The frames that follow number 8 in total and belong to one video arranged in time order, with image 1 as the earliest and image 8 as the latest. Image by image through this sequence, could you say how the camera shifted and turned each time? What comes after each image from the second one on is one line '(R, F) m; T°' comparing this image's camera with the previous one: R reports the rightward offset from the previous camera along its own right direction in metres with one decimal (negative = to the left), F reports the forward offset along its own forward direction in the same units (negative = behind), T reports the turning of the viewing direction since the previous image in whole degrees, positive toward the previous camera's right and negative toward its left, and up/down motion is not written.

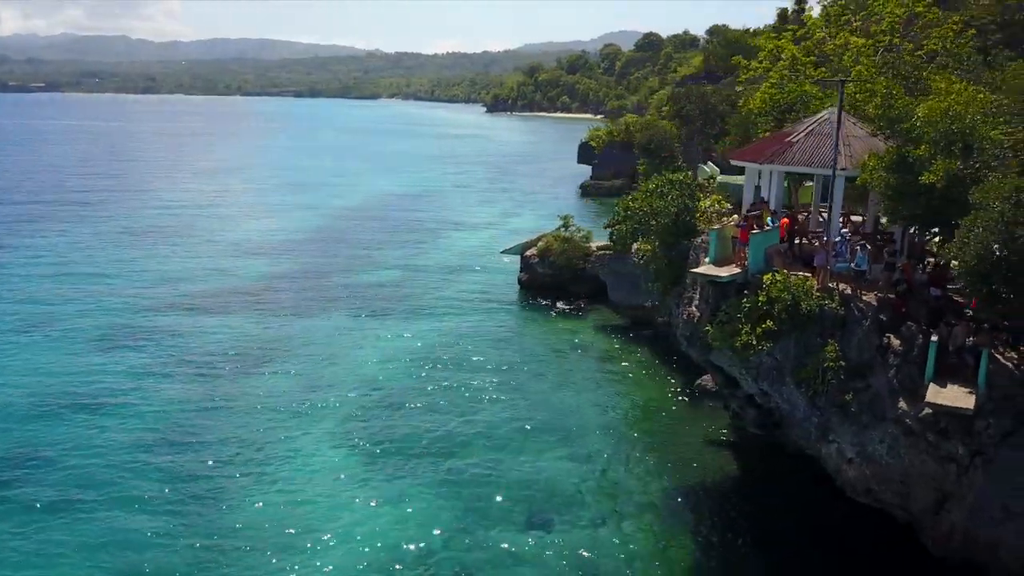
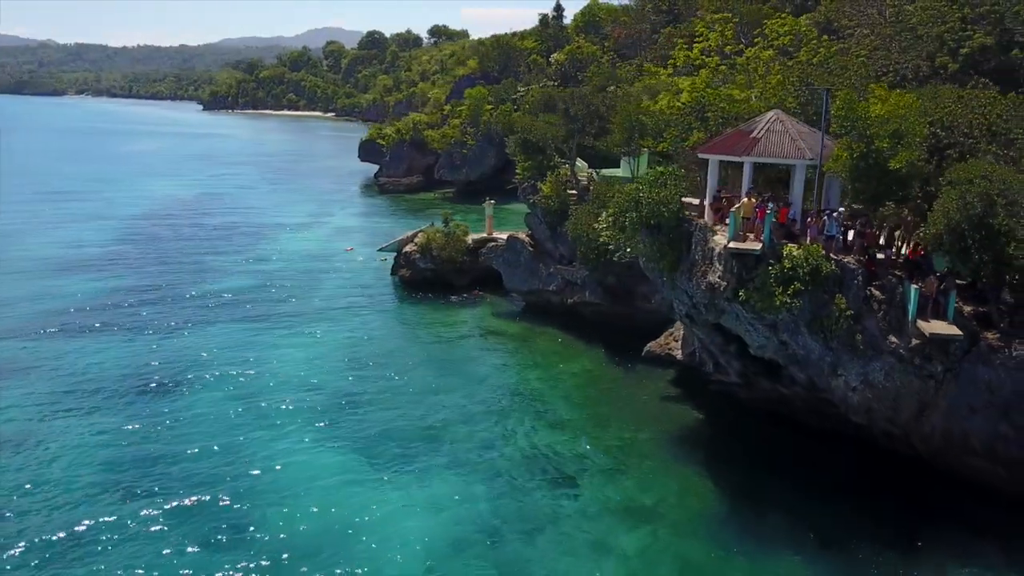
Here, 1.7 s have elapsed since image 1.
(-6.4, -0.5) m; +19°
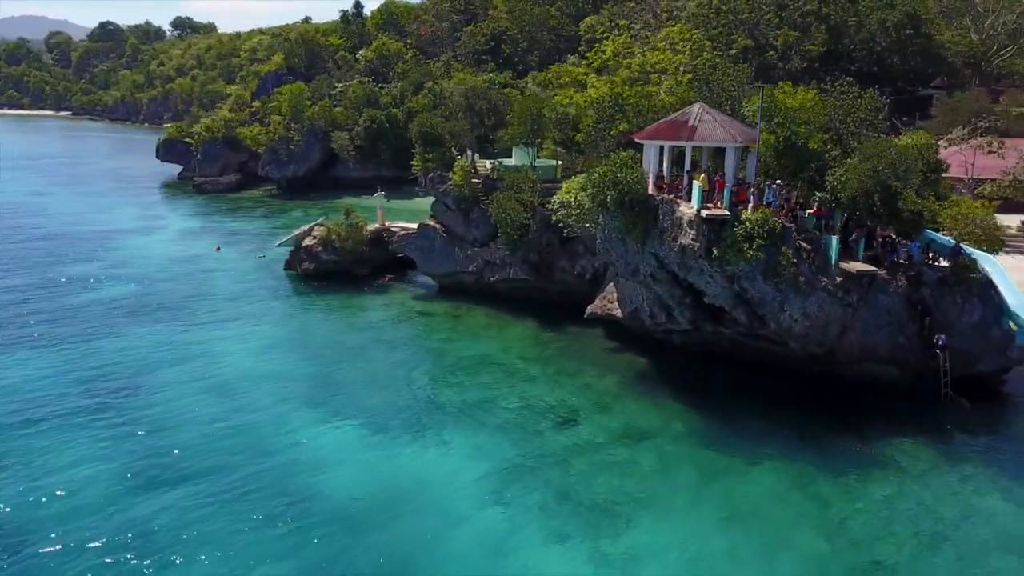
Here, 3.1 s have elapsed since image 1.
(-6.3, -1.9) m; +17°
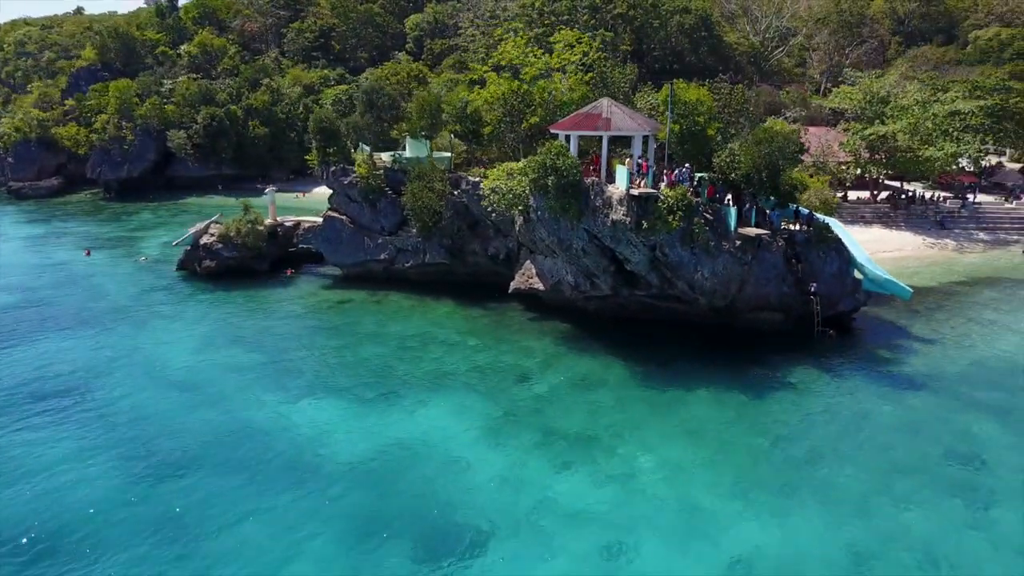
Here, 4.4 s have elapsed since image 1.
(-4.8, -2.1) m; +14°
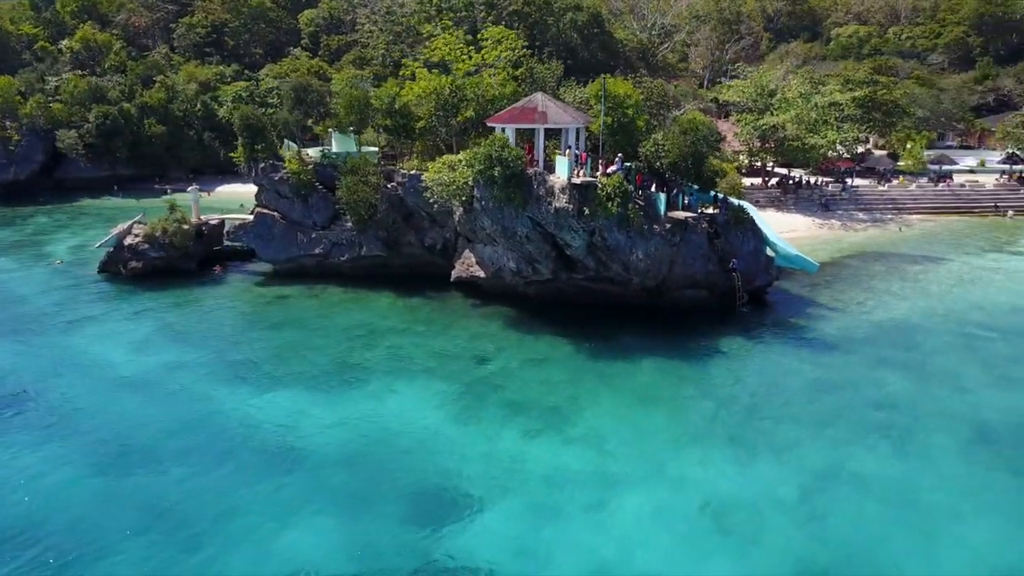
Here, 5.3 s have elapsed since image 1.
(-2.1, -1.2) m; +8°
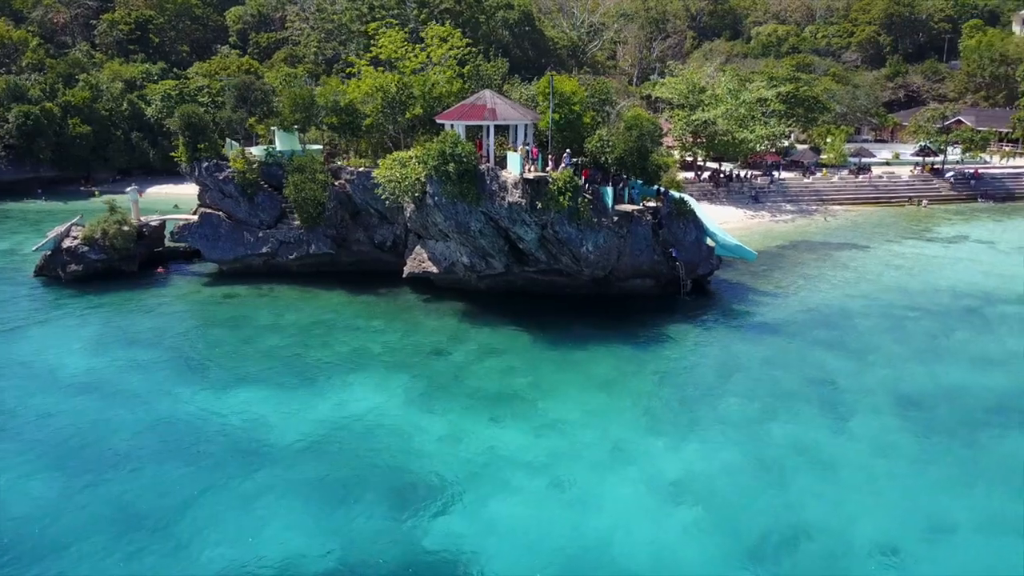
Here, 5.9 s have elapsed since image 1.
(-0.9, -0.6) m; +5°
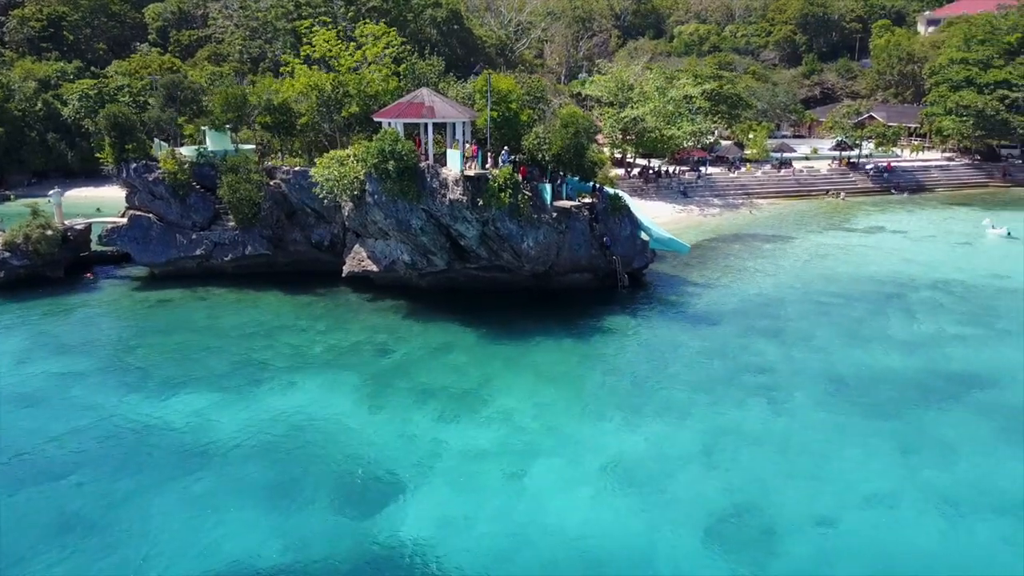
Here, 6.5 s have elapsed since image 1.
(-0.4, -0.3) m; +5°
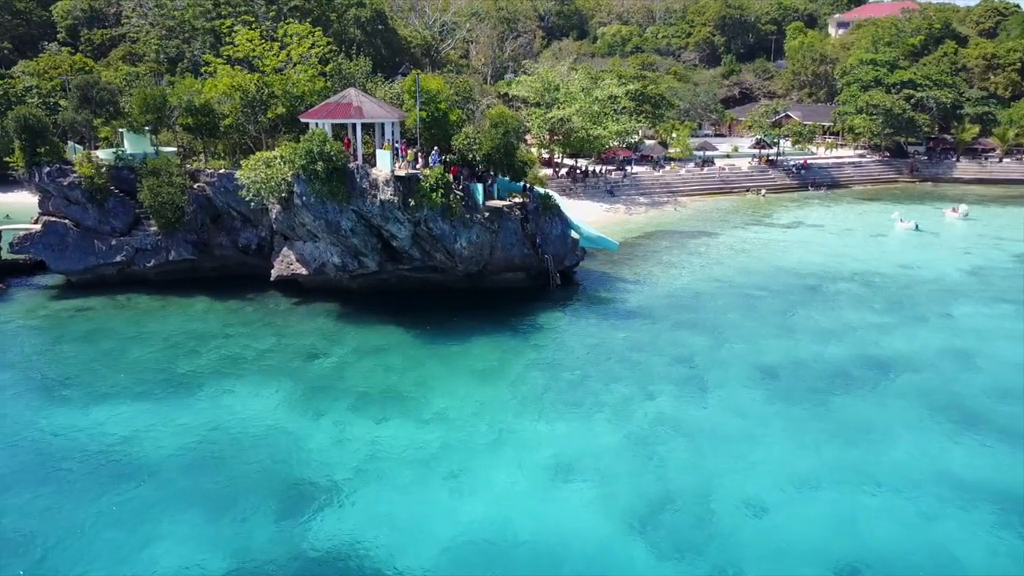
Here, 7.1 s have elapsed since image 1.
(-0.1, -0.1) m; +5°
